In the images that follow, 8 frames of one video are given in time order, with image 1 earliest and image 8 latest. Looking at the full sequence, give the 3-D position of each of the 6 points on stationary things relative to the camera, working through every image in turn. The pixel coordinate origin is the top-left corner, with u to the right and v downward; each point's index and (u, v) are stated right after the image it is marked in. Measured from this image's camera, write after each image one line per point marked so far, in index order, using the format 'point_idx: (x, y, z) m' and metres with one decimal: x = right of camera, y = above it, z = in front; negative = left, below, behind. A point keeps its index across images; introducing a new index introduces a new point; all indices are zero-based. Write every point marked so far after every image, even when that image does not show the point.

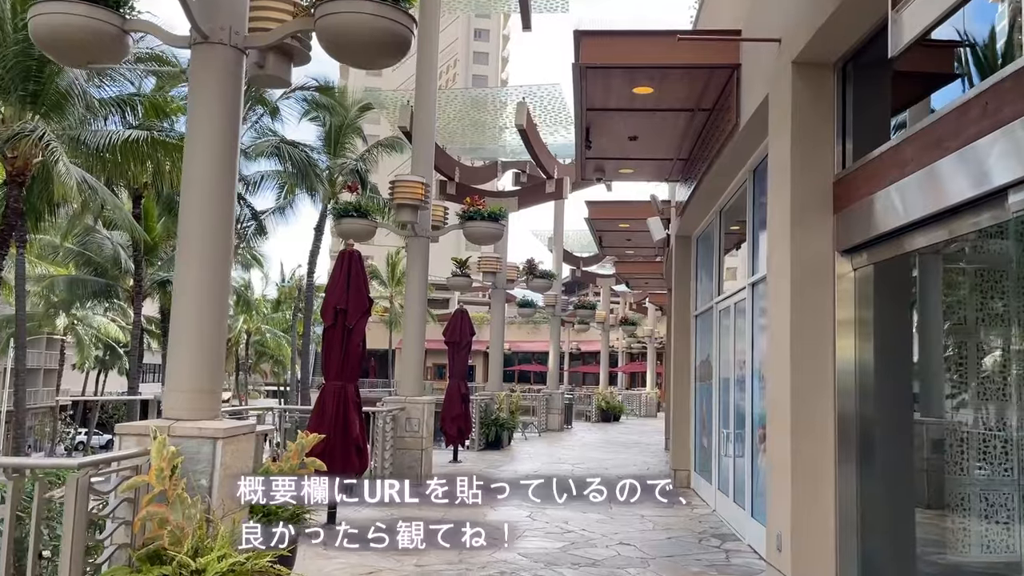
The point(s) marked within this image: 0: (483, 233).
0: (-0.4, +0.7, +10.0) m
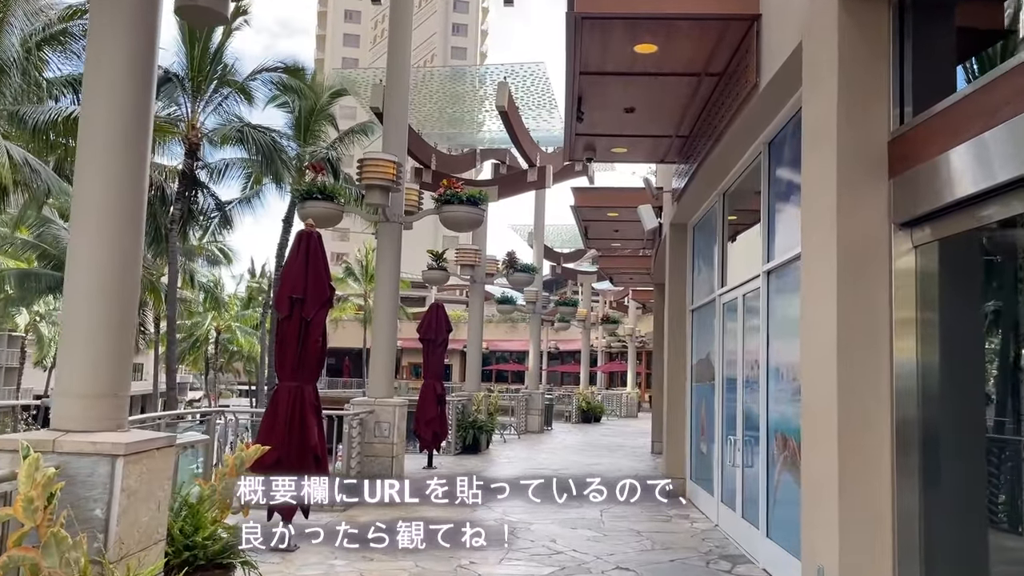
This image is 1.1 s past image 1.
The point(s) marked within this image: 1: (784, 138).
0: (-0.6, +0.8, +9.1) m
1: (+2.0, +1.1, +6.0) m
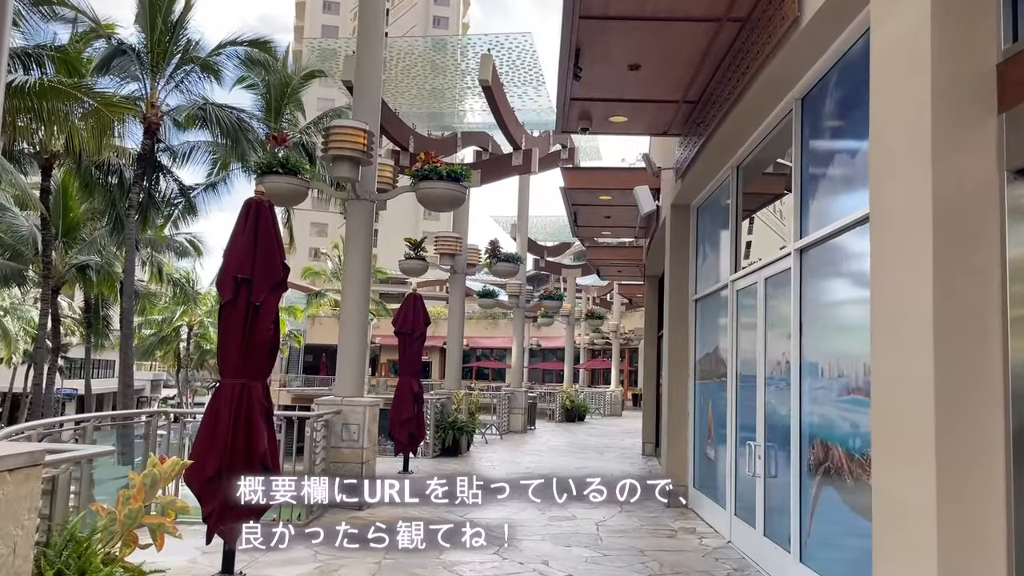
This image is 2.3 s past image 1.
0: (-0.7, +0.9, +8.1) m
1: (+2.0, +1.2, +5.1) m
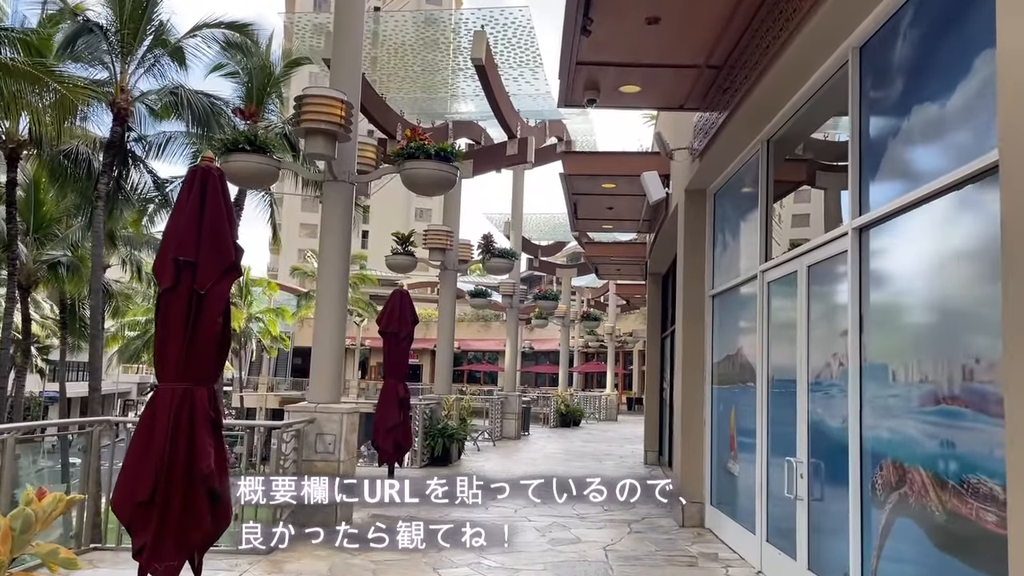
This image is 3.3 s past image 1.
0: (-0.8, +1.0, +7.2) m
1: (+2.0, +1.3, +4.2) m
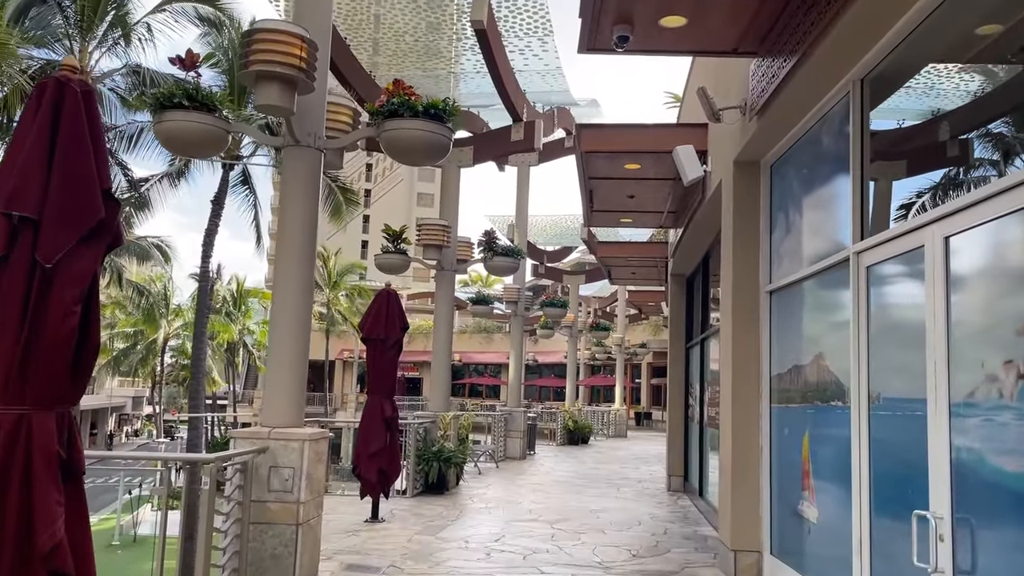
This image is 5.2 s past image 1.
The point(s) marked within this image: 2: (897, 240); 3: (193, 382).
0: (-0.7, +1.0, +5.7) m
1: (+2.0, +1.4, +2.7) m
2: (+2.0, +0.3, +4.1) m
3: (-7.3, -2.2, +18.6) m
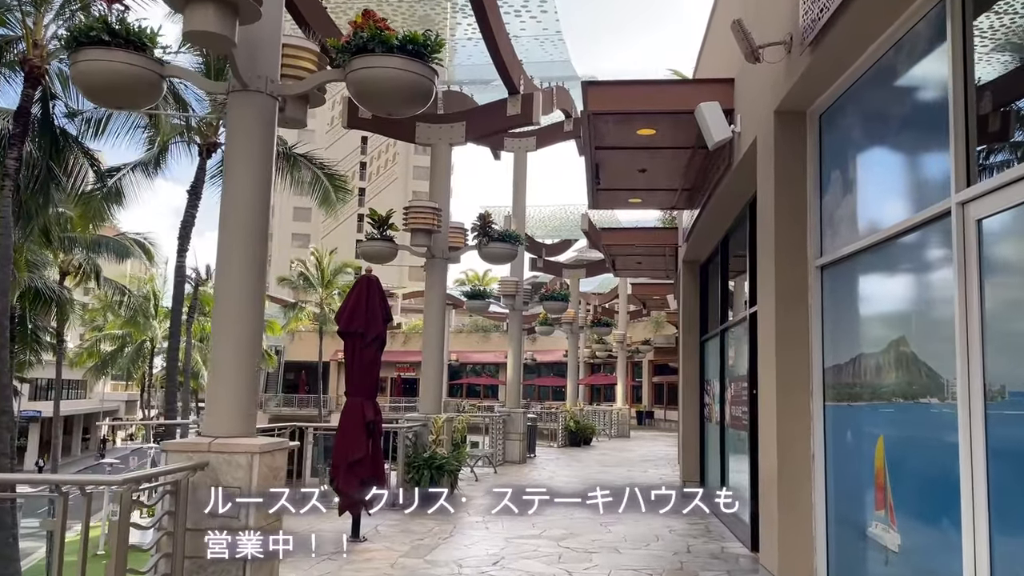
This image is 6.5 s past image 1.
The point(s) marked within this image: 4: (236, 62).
0: (-0.7, +1.2, +4.6) m
1: (+2.0, +1.6, +1.6) m
2: (+2.0, +0.4, +3.0) m
3: (-7.4, -2.1, +17.5) m
4: (-1.6, +1.3, +4.6) m
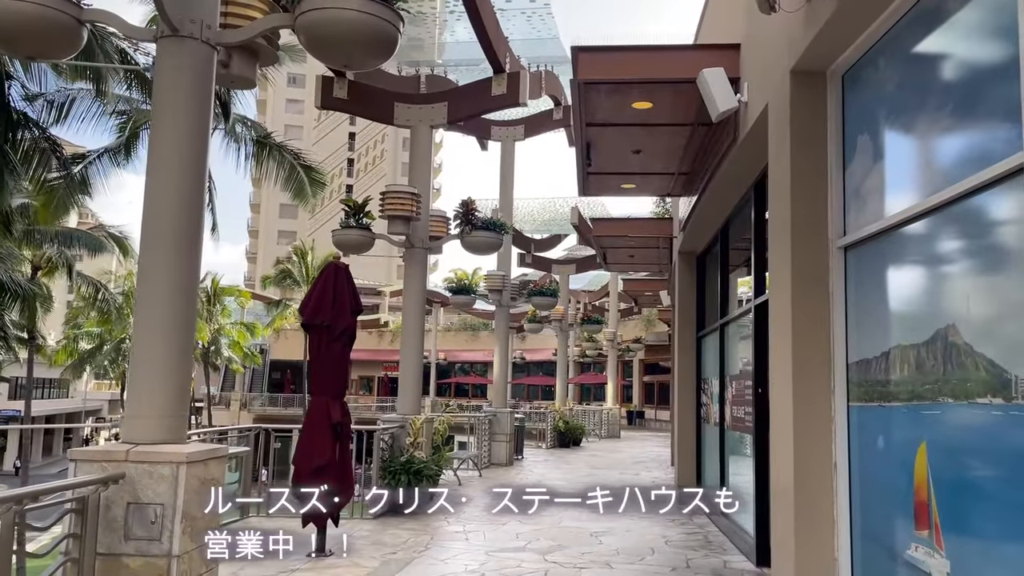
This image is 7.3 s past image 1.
0: (-0.8, +1.3, +4.0) m
1: (+1.9, +1.7, +1.0) m
2: (+1.9, +0.5, +2.4) m
3: (-7.6, -2.0, +16.7) m
4: (-1.7, +1.4, +3.9) m
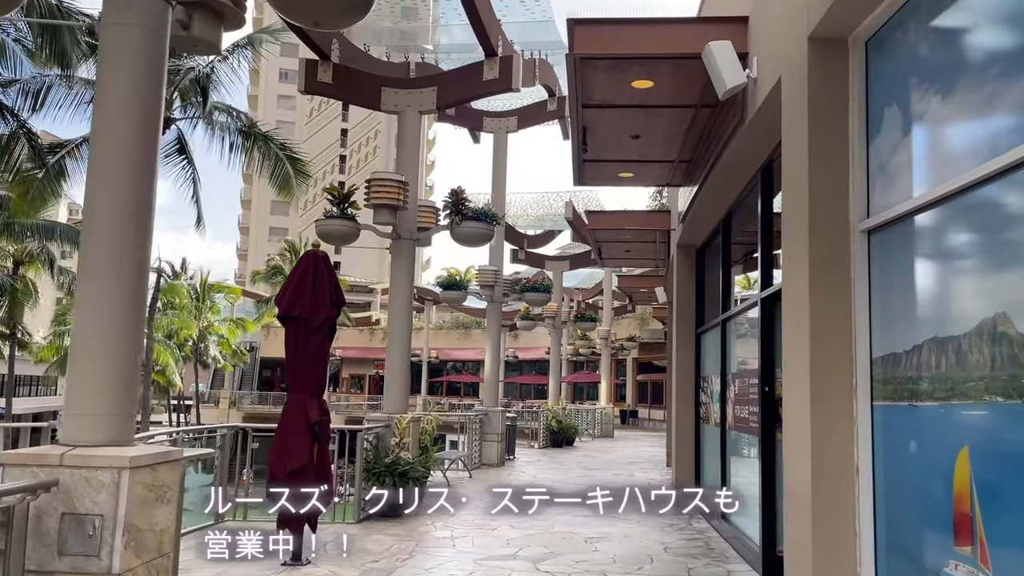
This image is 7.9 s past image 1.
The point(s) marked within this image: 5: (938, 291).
0: (-0.9, +1.3, +3.5) m
1: (+1.9, +1.7, +0.6) m
2: (+1.8, +0.6, +1.9) m
3: (-7.8, -1.9, +16.2) m
4: (-1.7, +1.5, +3.5) m
5: (+1.8, 0.0, +3.4) m
